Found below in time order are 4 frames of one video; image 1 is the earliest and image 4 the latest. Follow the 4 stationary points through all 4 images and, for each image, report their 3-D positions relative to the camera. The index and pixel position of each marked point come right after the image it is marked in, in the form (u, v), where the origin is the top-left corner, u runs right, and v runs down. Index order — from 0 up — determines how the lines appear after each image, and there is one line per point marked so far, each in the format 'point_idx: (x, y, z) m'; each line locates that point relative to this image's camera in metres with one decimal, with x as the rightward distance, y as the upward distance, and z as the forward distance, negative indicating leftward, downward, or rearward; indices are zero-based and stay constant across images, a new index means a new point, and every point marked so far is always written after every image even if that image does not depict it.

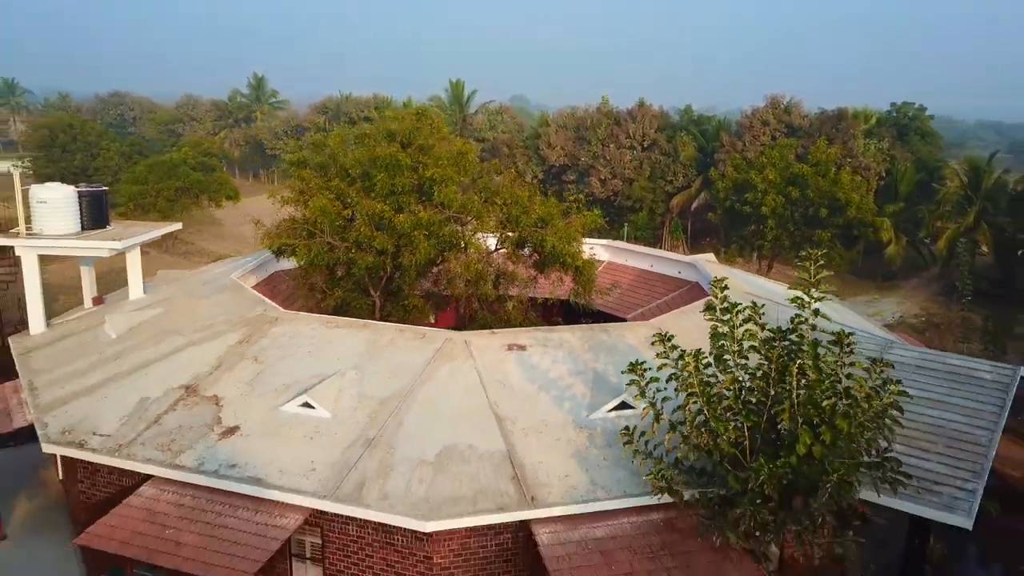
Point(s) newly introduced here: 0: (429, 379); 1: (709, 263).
0: (-0.6, -0.6, +8.7) m
1: (+2.2, +0.3, +14.1) m
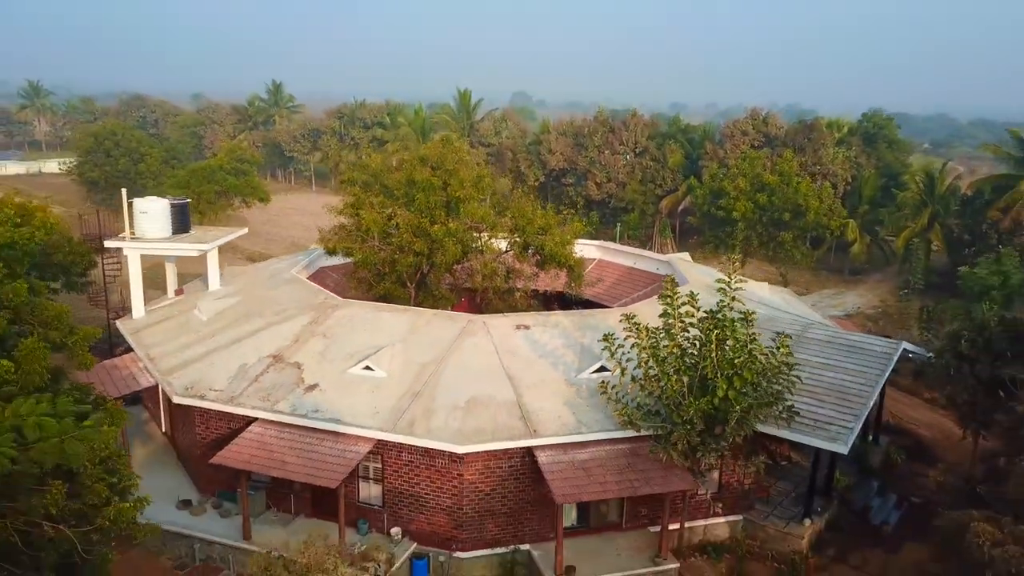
0: (-0.5, -0.6, +11.5) m
1: (+2.3, +0.4, +16.9) m
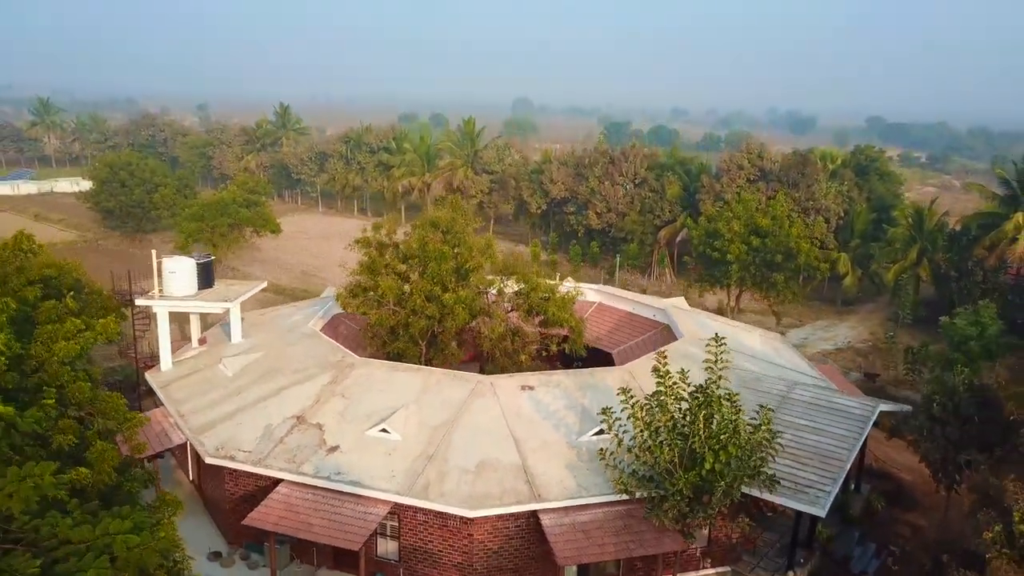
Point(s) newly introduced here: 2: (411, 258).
0: (-0.4, -1.2, +12.4) m
1: (+2.4, -0.3, +17.8) m
2: (-1.1, +0.3, +14.3) m
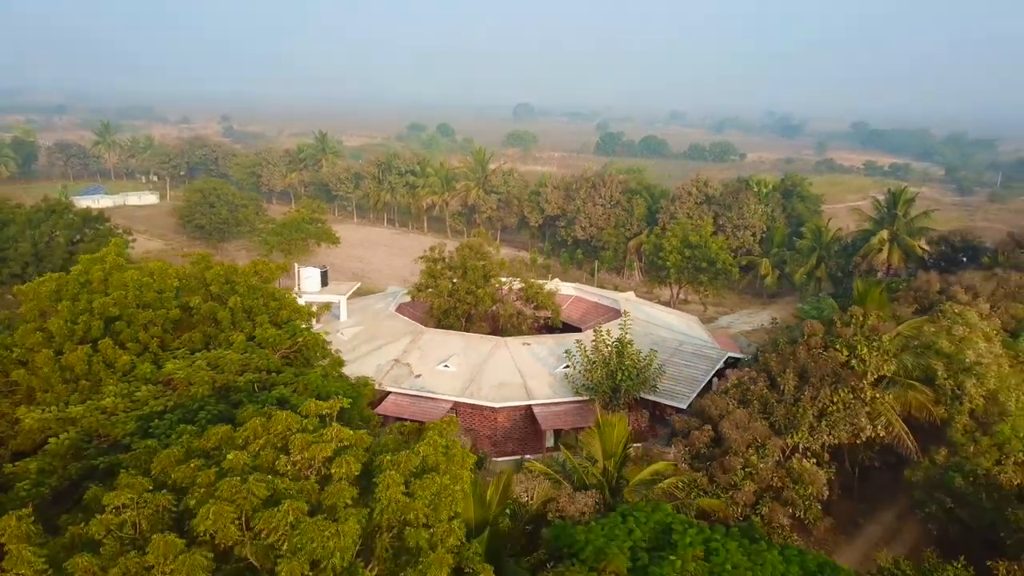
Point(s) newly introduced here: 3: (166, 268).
0: (-0.3, -1.2, +21.8) m
1: (+2.5, -0.3, +27.1) m
2: (-1.0, +0.3, +23.6) m
3: (-4.5, +0.2, +16.5) m
